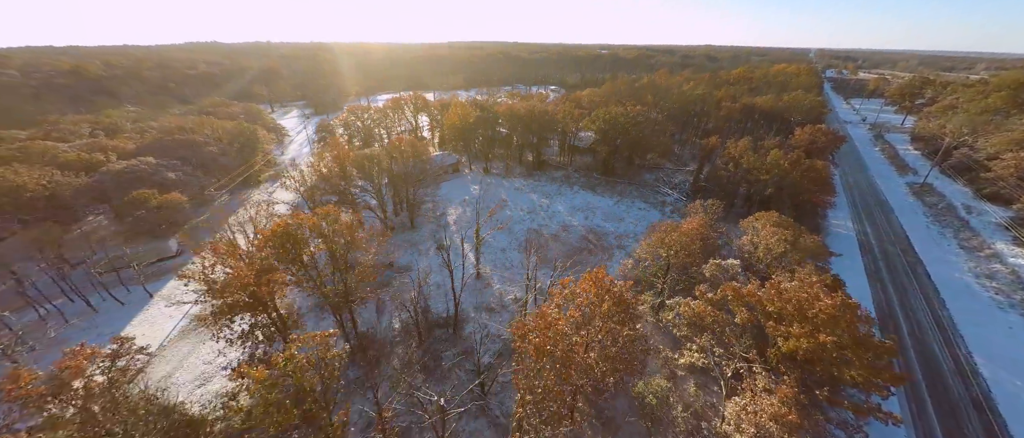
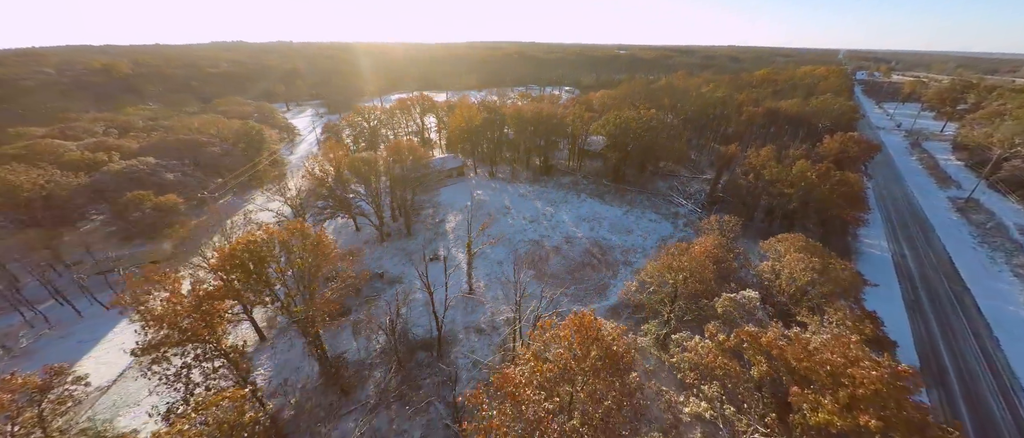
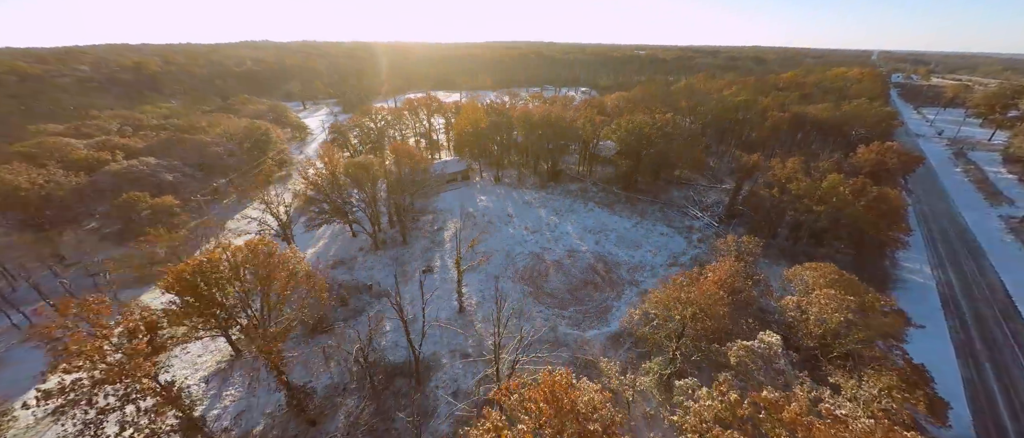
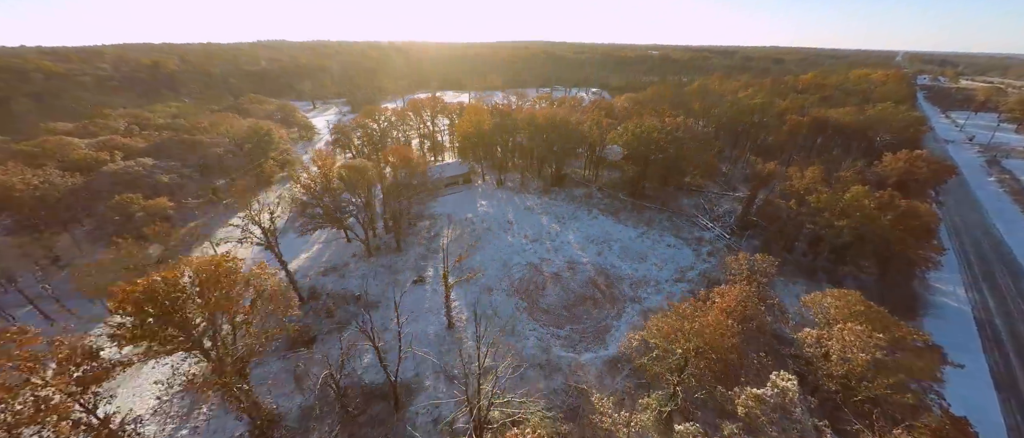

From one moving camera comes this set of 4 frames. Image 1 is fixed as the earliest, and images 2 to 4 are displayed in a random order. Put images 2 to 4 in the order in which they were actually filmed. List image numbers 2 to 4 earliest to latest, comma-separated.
2, 3, 4
